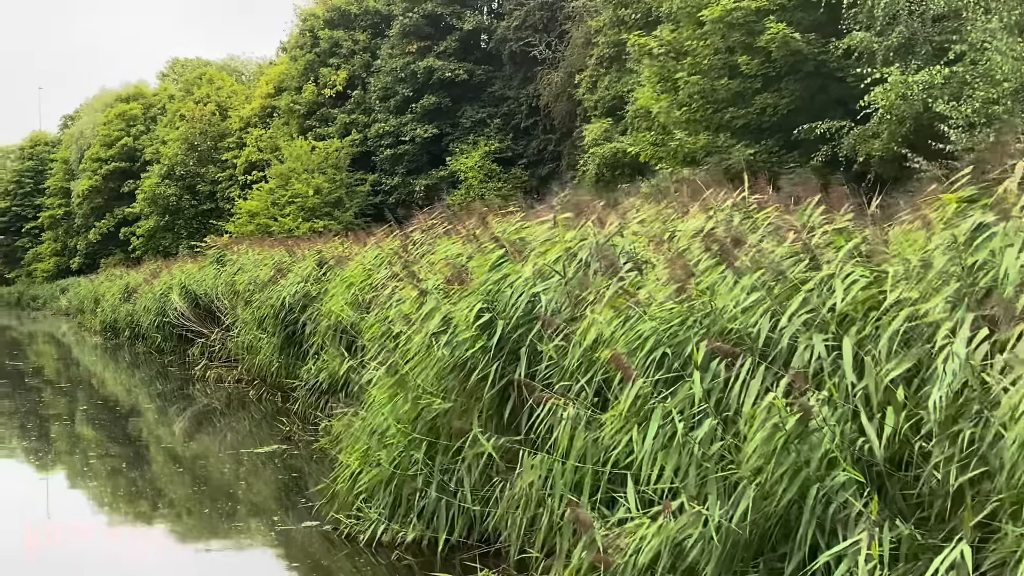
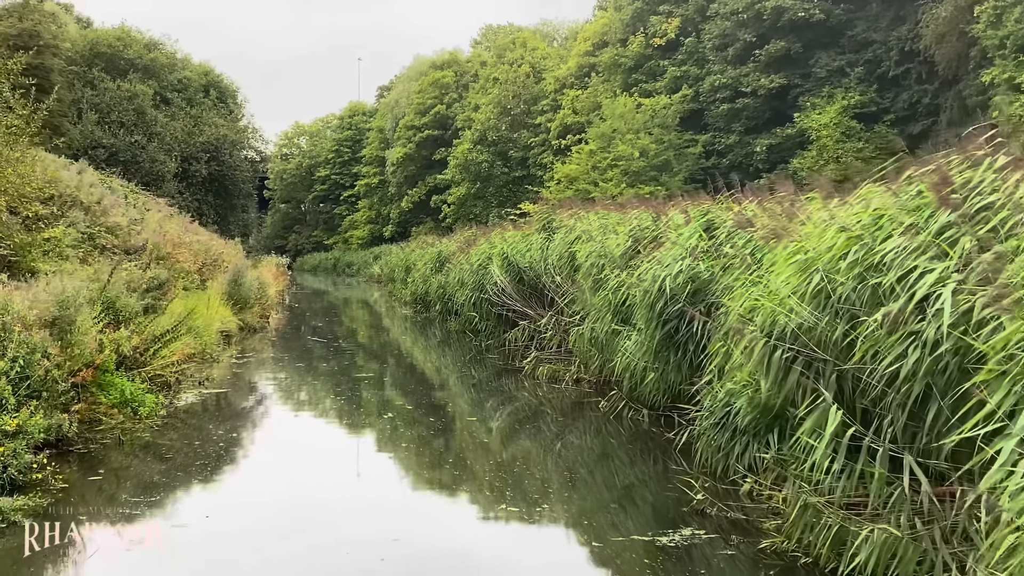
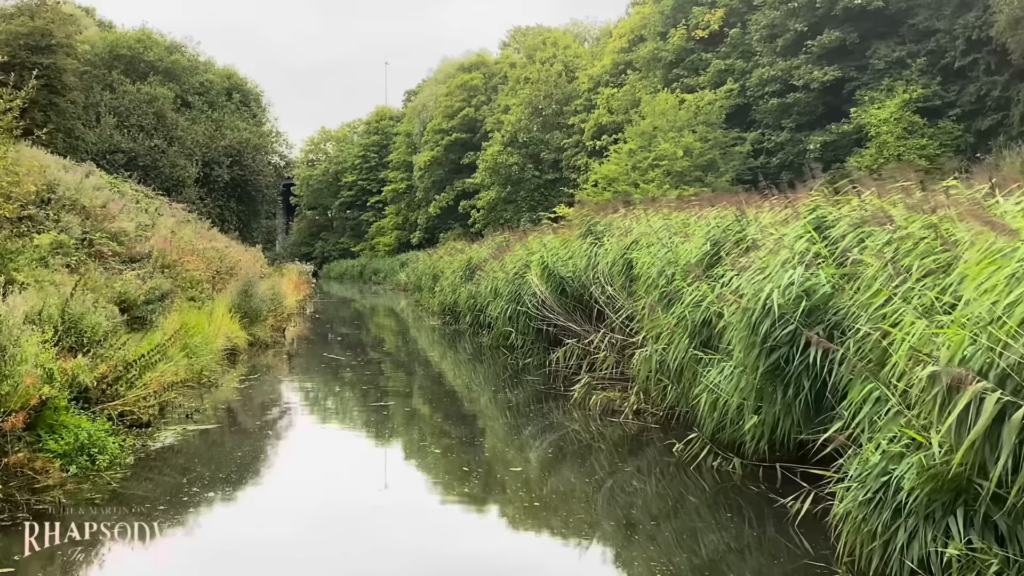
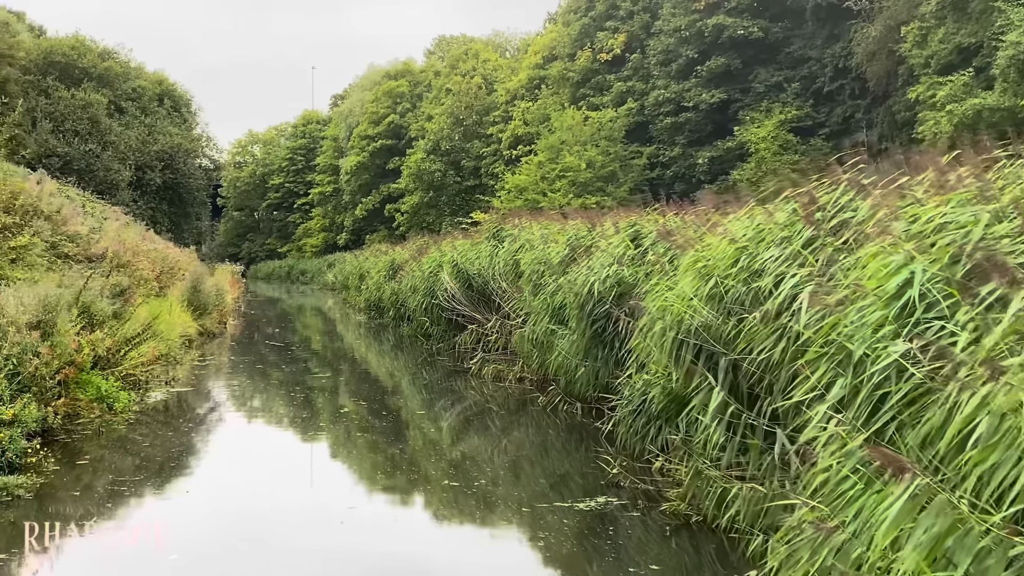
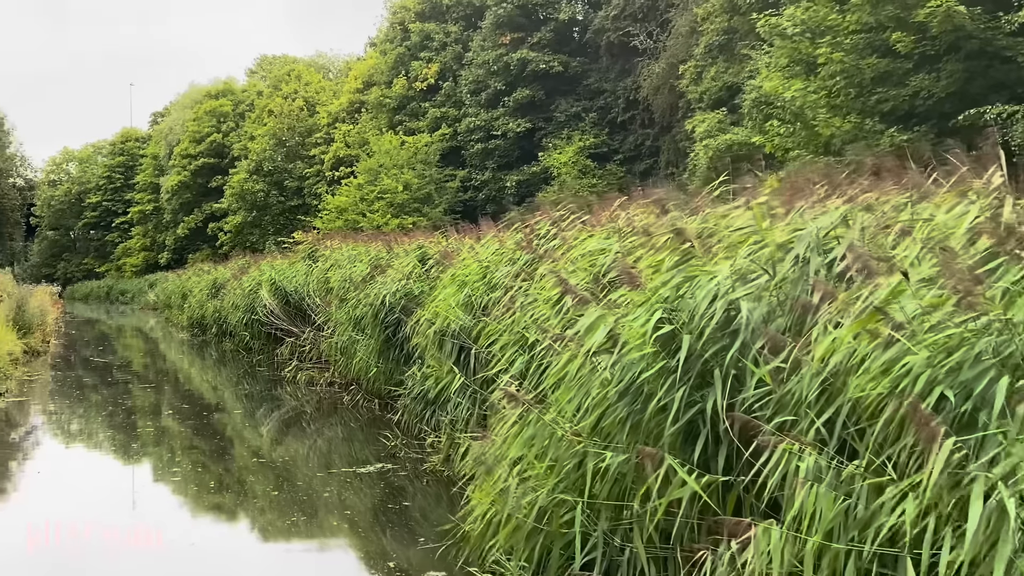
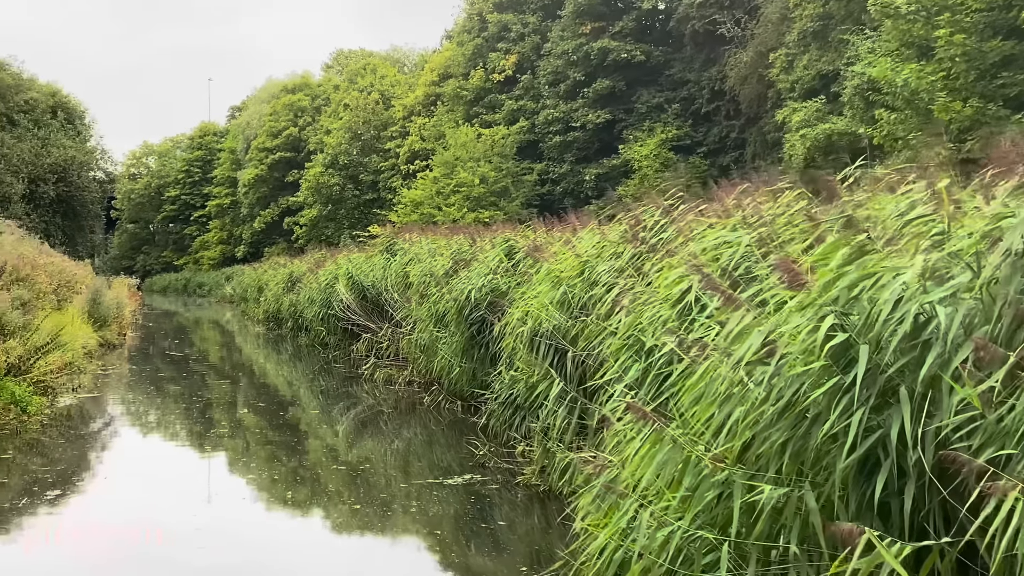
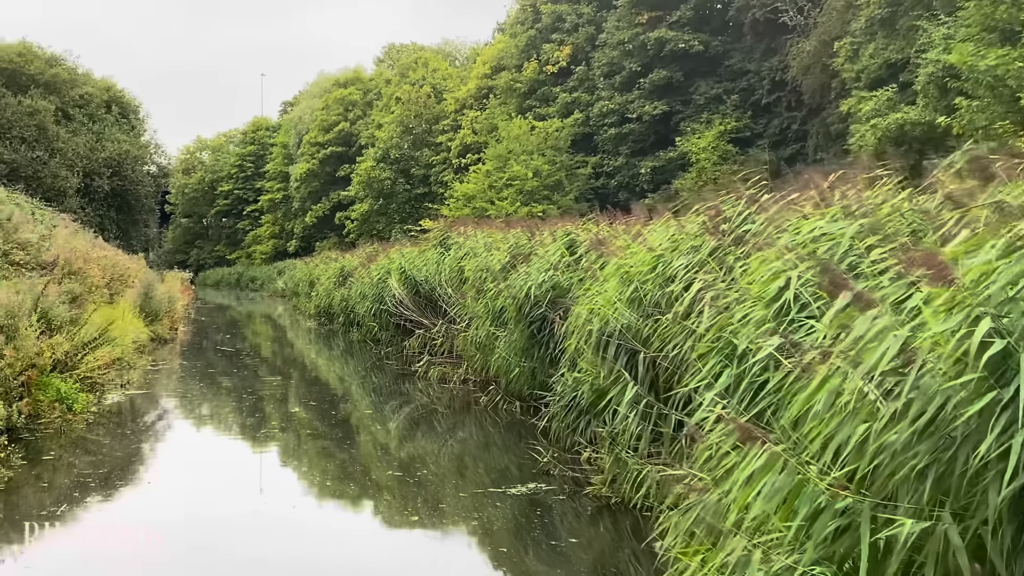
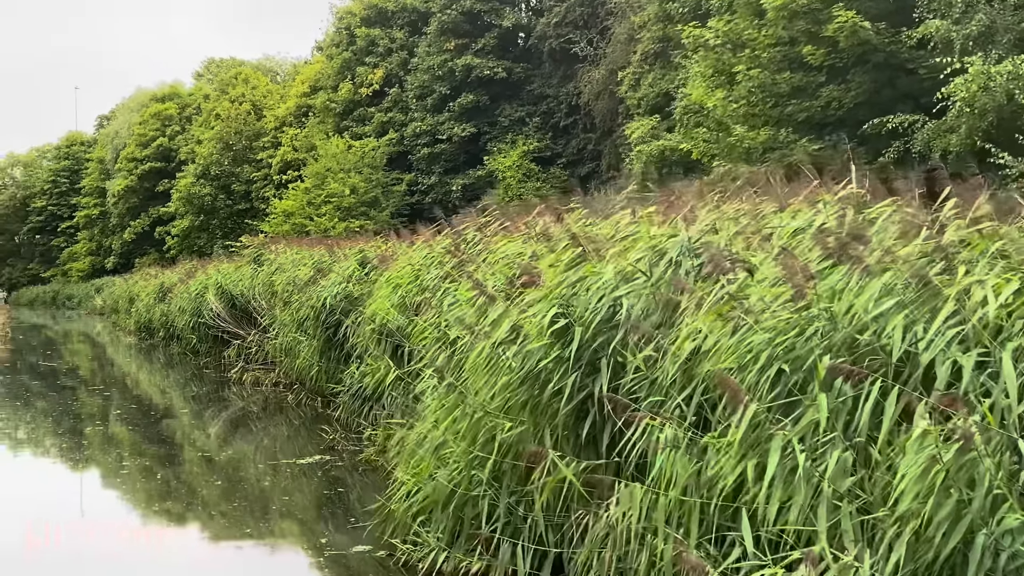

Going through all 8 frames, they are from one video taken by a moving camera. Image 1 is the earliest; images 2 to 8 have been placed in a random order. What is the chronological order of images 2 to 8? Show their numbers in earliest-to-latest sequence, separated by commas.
8, 5, 6, 7, 4, 2, 3
